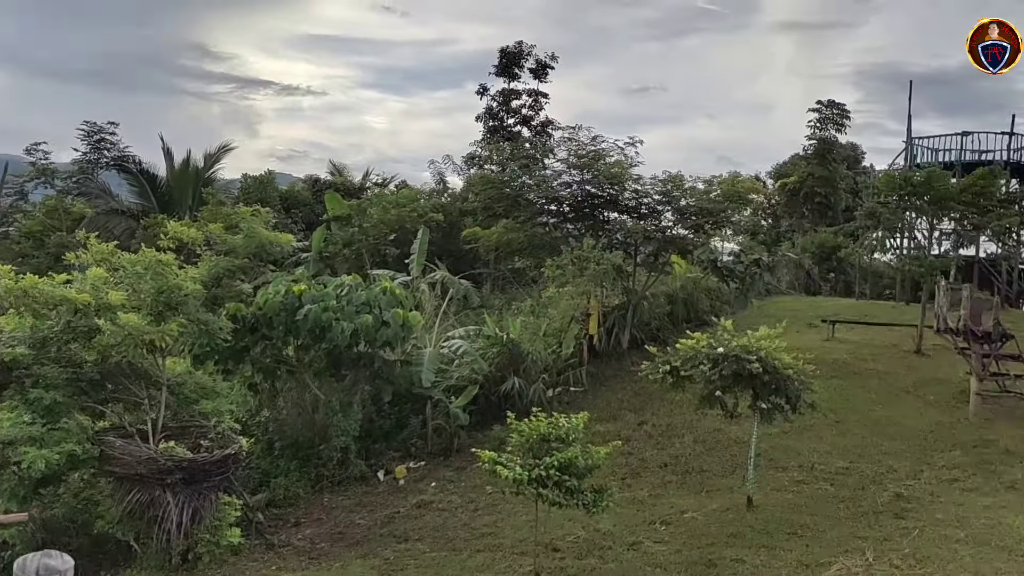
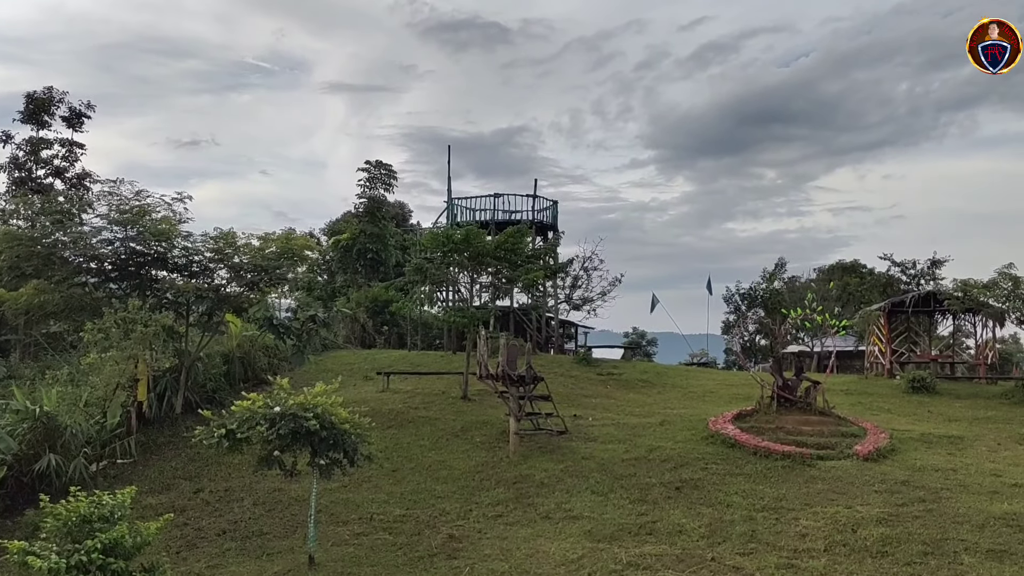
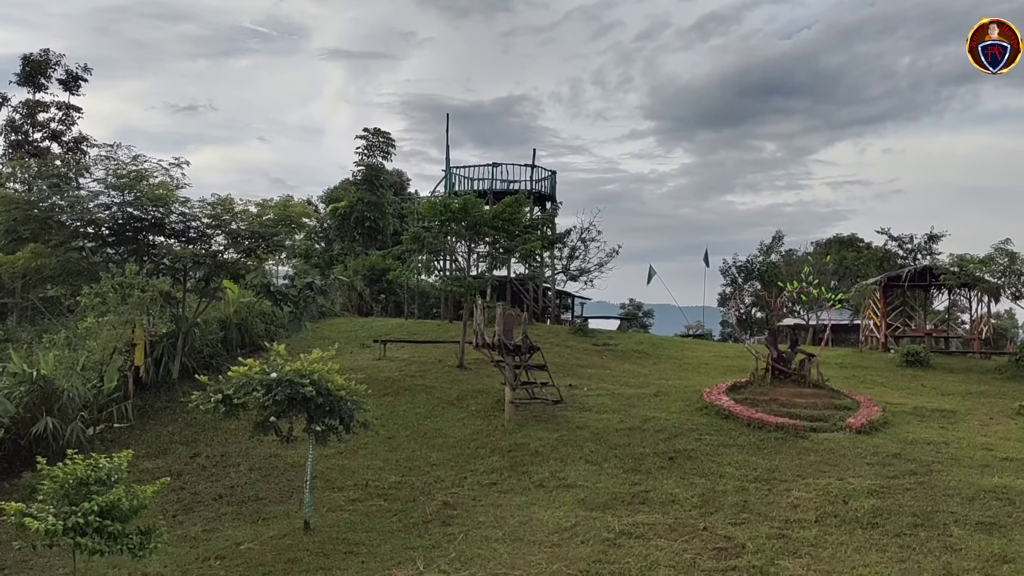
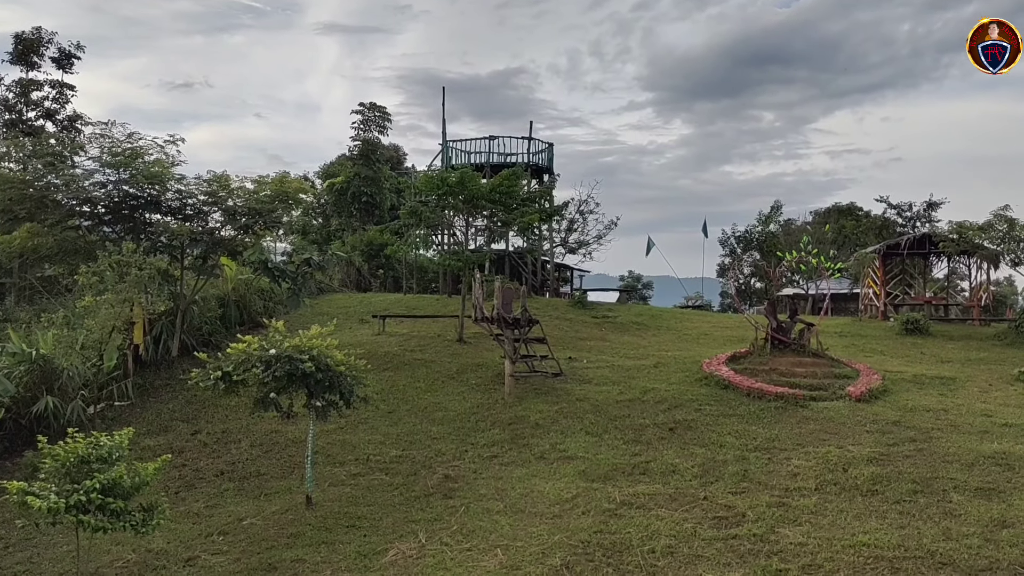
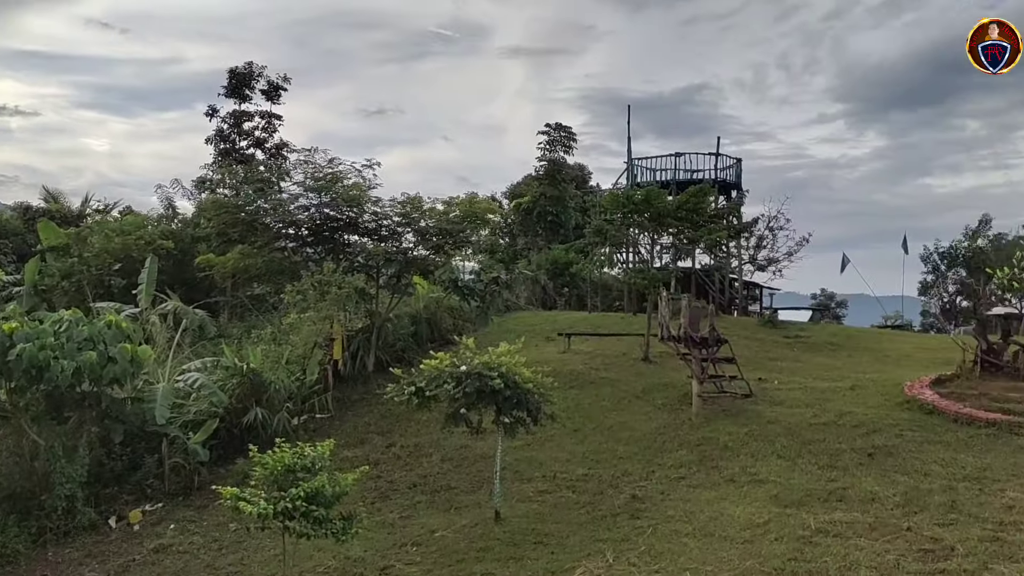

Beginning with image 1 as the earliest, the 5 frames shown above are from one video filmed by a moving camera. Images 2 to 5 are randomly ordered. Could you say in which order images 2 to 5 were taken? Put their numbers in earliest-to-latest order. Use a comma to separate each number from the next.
5, 2, 3, 4
